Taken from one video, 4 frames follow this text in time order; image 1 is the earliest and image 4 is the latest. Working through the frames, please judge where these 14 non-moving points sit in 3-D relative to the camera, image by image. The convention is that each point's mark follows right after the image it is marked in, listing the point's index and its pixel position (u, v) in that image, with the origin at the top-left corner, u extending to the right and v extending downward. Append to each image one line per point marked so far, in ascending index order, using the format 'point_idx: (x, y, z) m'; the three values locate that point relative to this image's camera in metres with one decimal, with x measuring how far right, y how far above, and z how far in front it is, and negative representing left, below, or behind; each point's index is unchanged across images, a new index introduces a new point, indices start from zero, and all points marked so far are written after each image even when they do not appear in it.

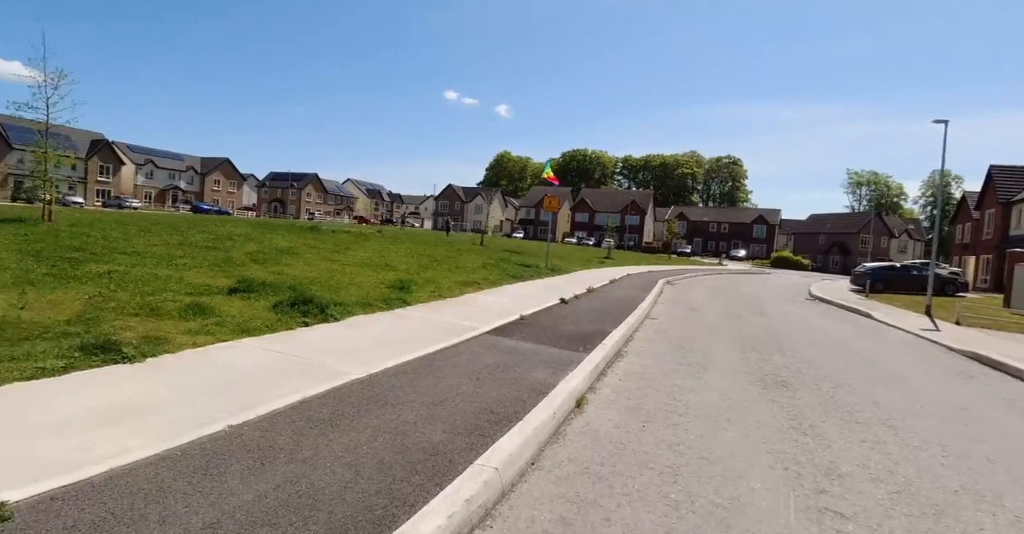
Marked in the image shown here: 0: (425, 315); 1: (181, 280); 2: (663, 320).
0: (-1.6, -0.9, +9.6) m
1: (-5.5, -0.2, +8.4) m
2: (+4.0, -1.4, +13.6) m
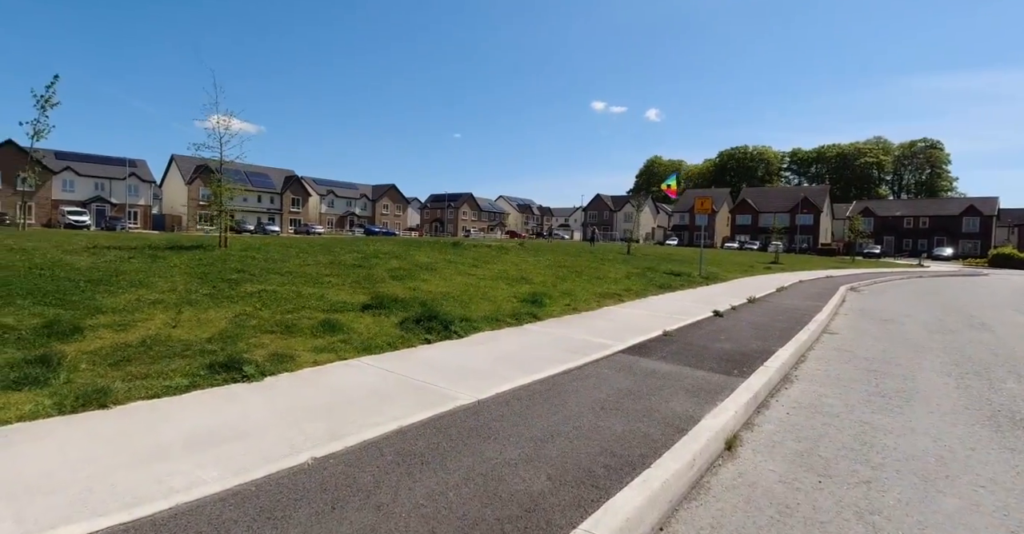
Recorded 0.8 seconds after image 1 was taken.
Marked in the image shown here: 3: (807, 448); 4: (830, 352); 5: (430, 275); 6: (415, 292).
0: (+0.8, -1.1, +8.9) m
1: (-3.3, -0.5, +8.9) m
2: (+7.3, -1.5, +11.1) m
3: (+3.1, -1.9, +5.2) m
4: (+6.0, -1.6, +9.6) m
5: (-2.0, -0.2, +12.3) m
6: (-2.0, -0.5, +10.4) m
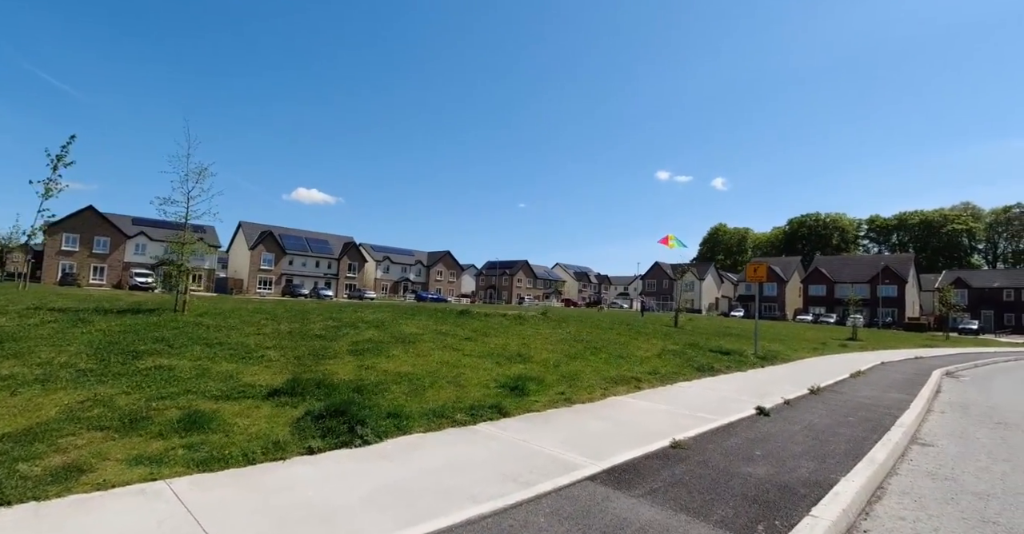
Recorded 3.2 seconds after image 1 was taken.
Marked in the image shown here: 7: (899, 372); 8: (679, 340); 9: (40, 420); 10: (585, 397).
0: (+0.1, -2.2, +6.6) m
1: (-3.9, -1.6, +7.2) m
2: (+6.8, -2.9, +8.0) m
3: (+1.9, -2.5, +2.6) m
4: (+5.4, -2.8, +6.6) m
5: (-2.2, -1.7, +10.4) m
6: (-2.4, -1.7, +8.4) m
7: (+13.2, -3.6, +17.3) m
8: (+5.7, -2.5, +17.5) m
9: (-4.7, -1.5, +5.1) m
10: (+1.3, -2.3, +8.9) m
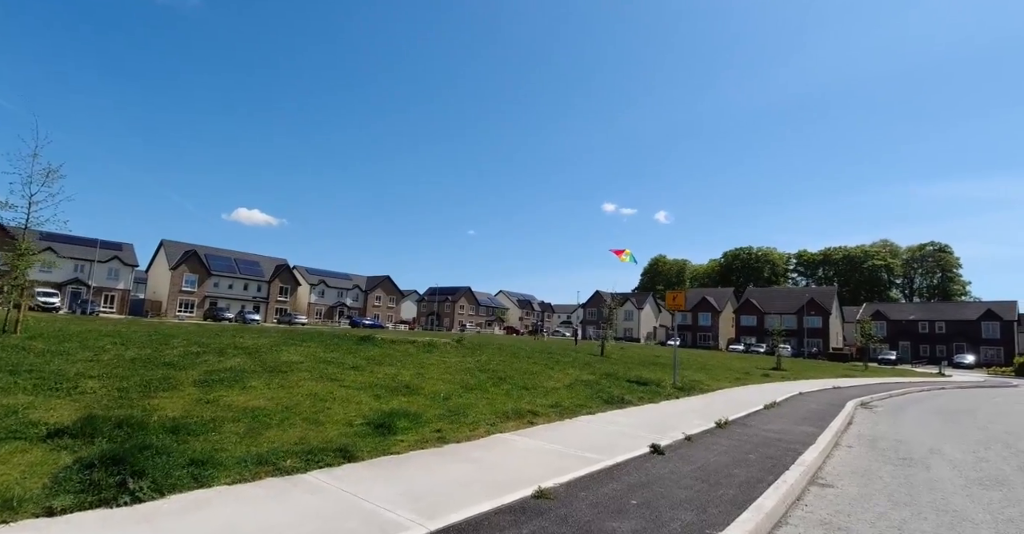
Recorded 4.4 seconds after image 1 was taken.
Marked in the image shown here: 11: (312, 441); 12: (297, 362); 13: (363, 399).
0: (-1.6, -2.4, +5.5) m
1: (-5.7, -1.7, +5.7) m
2: (+4.9, -3.3, +7.5) m
3: (+0.5, -2.5, +1.7) m
4: (+3.6, -3.1, +6.0) m
5: (-4.3, -2.0, +9.1) m
6: (-4.4, -2.0, +7.1) m
7: (+10.3, -4.6, +17.4) m
8: (+2.8, -3.4, +16.9) m
9: (-6.3, -1.5, +3.6) m
10: (-0.7, -2.6, +7.9) m
11: (-2.5, -2.3, +6.6) m
12: (-4.3, -2.0, +10.5) m
13: (-2.5, -2.3, +8.9) m
